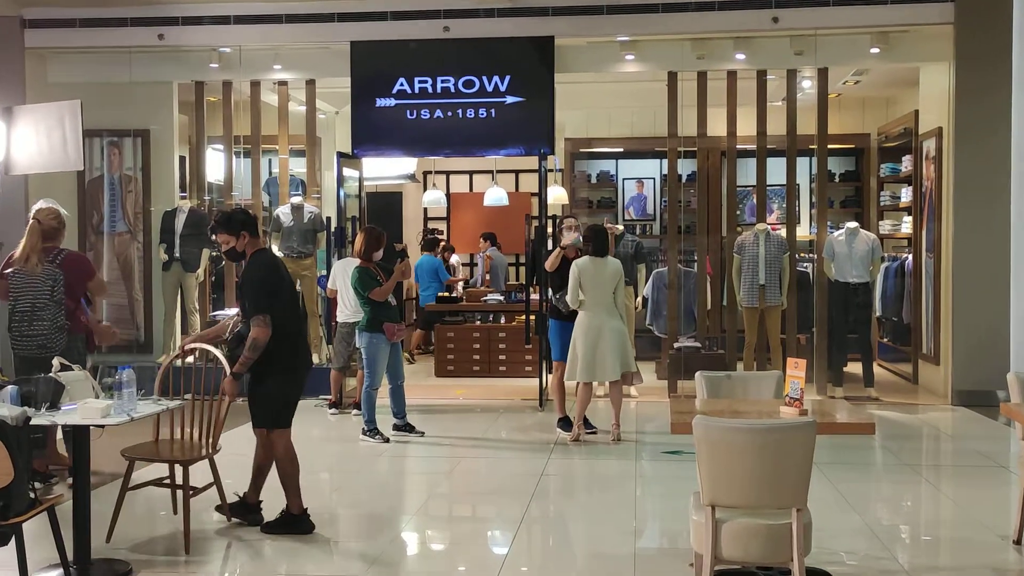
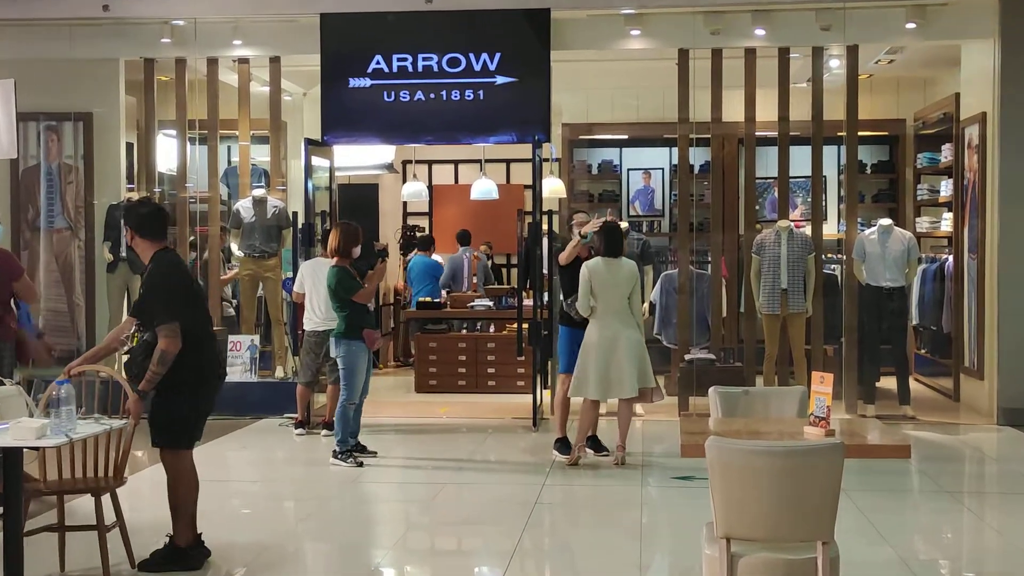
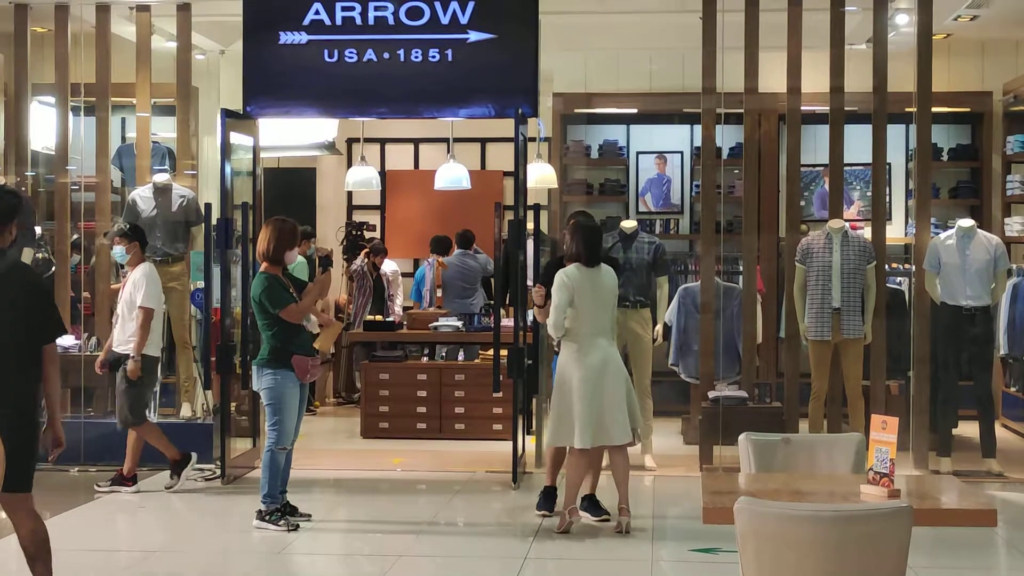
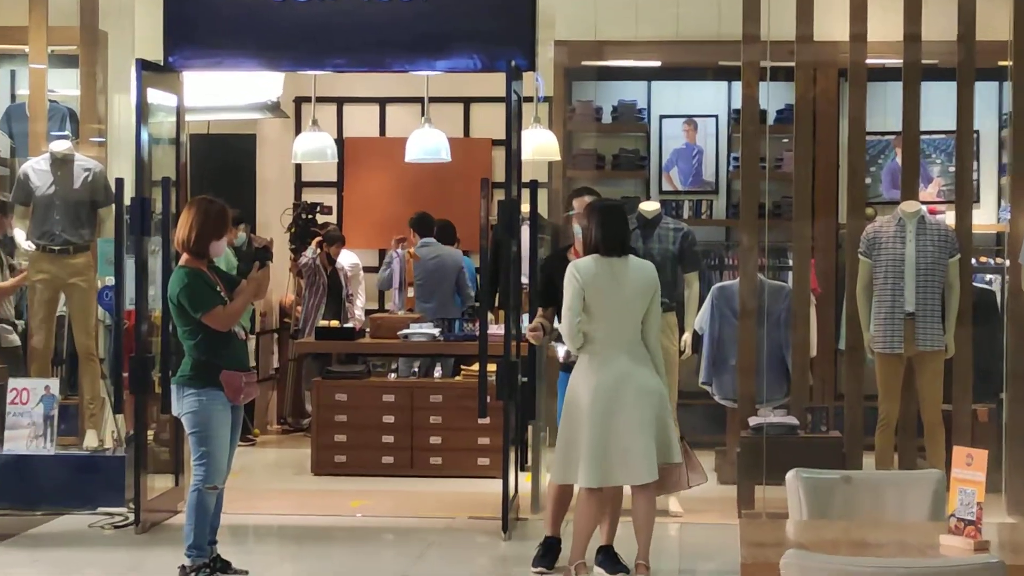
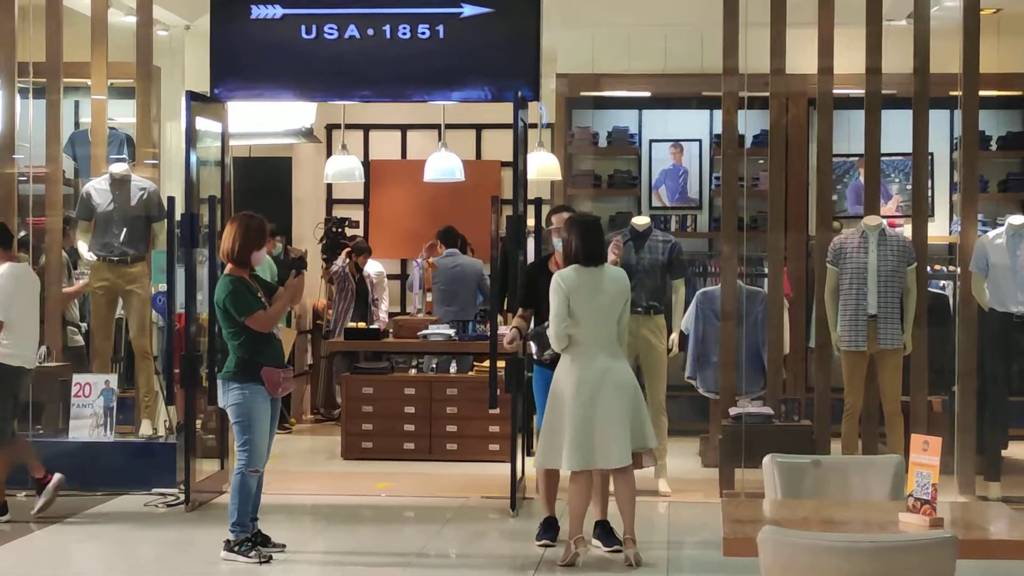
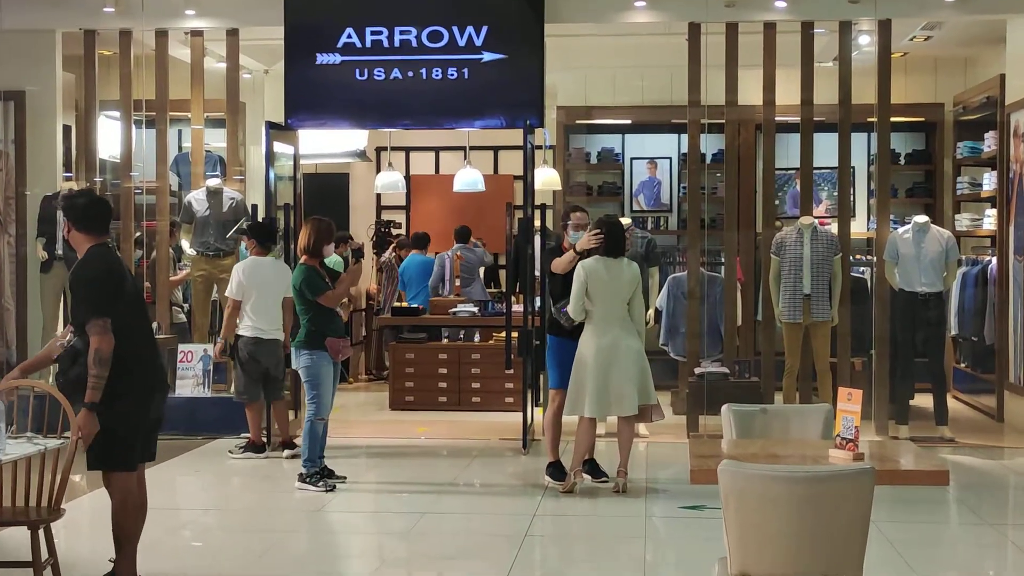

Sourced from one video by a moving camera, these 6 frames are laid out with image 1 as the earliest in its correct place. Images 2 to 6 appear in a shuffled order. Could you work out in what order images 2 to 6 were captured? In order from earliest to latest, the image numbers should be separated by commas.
2, 6, 3, 5, 4
